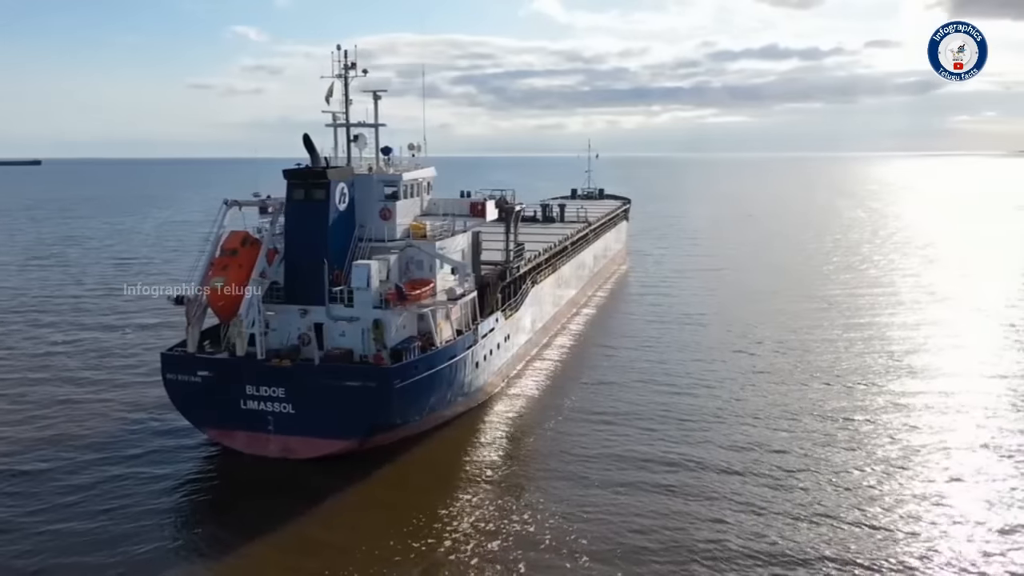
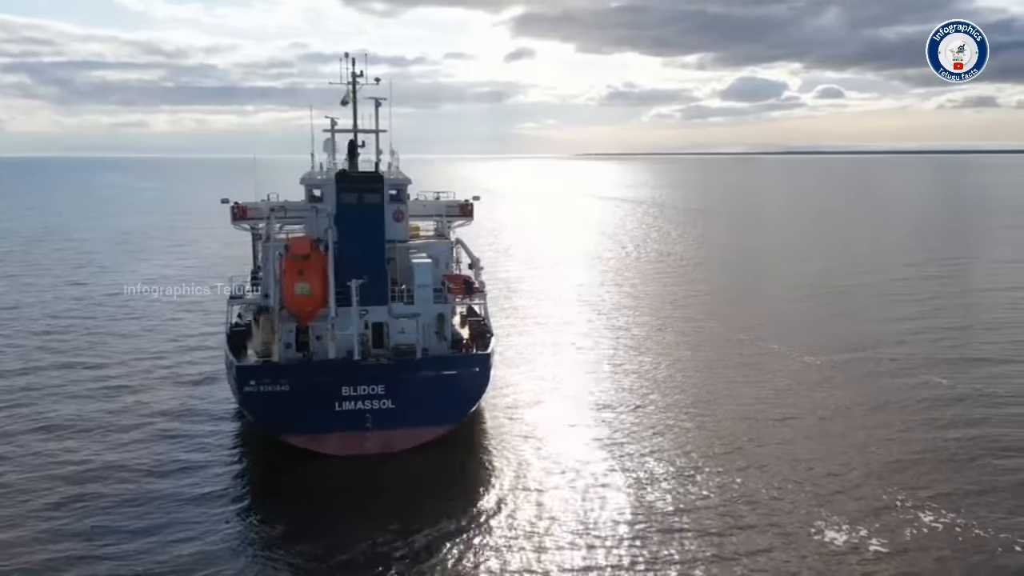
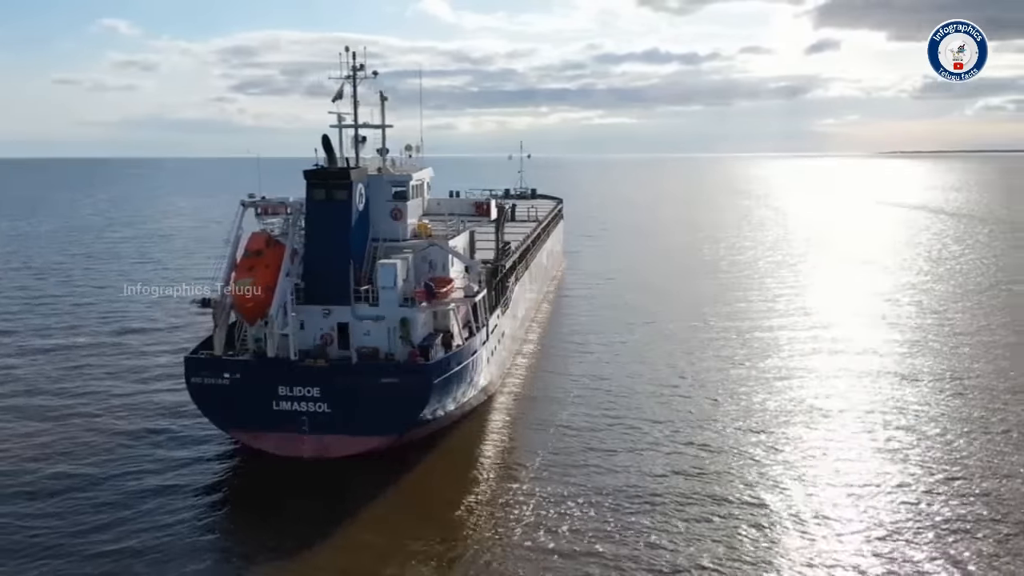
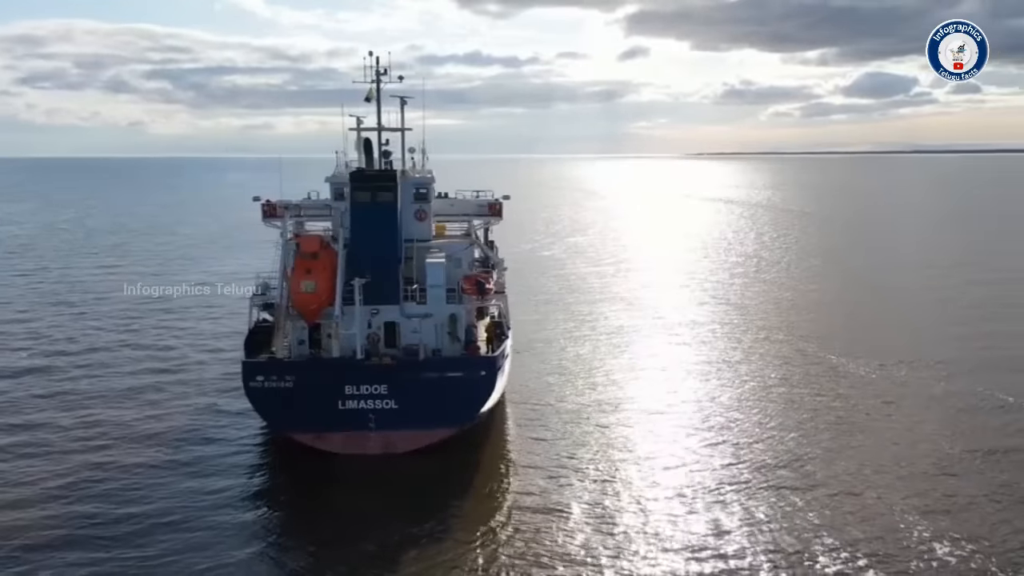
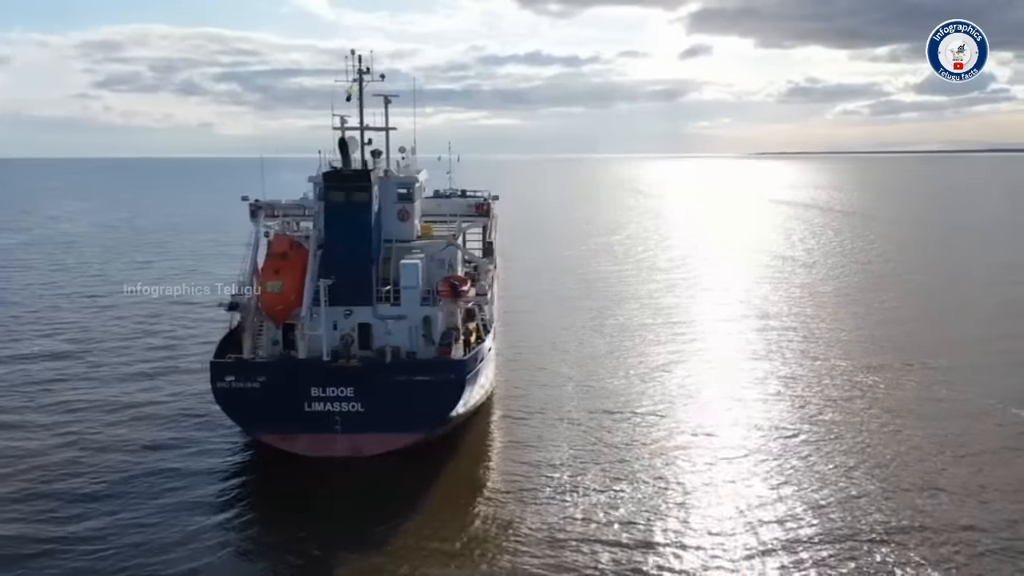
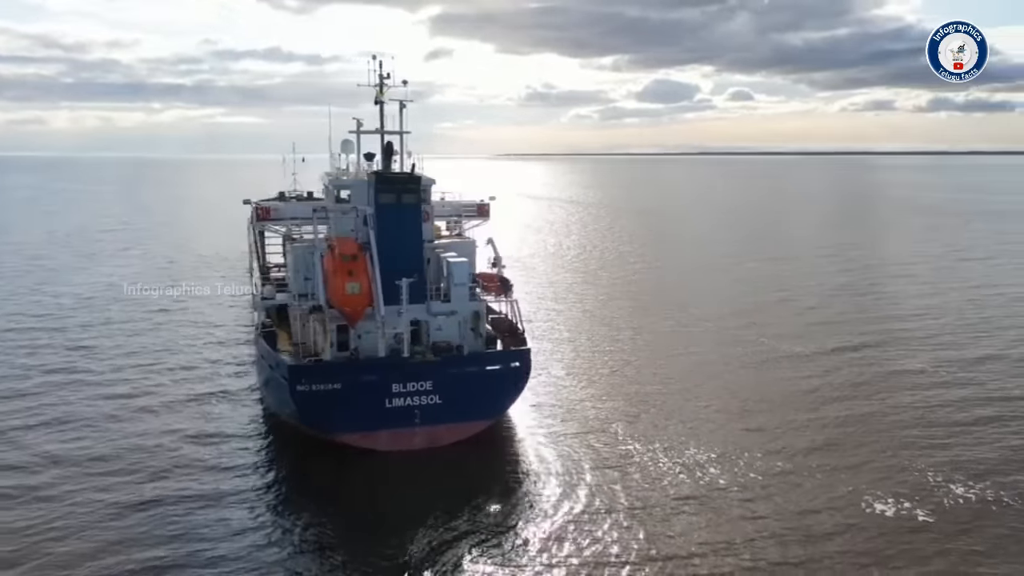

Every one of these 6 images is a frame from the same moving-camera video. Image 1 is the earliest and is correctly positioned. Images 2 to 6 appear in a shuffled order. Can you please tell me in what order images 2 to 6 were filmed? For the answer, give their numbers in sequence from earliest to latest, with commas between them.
3, 5, 4, 2, 6
